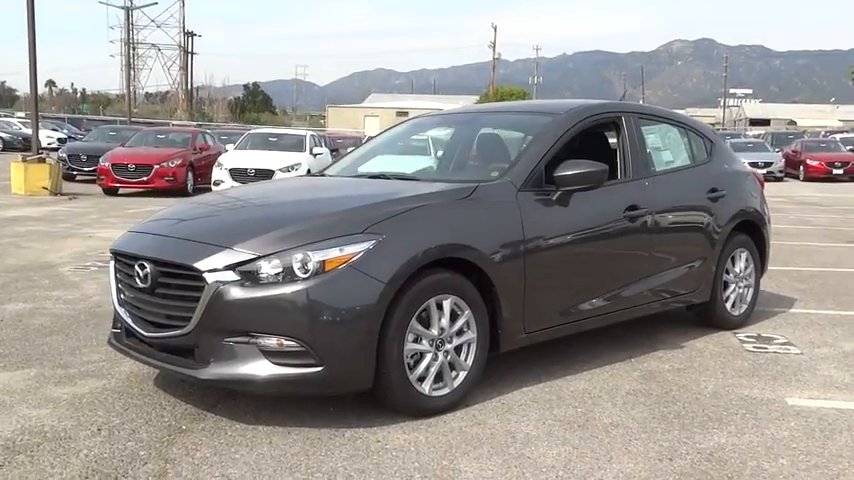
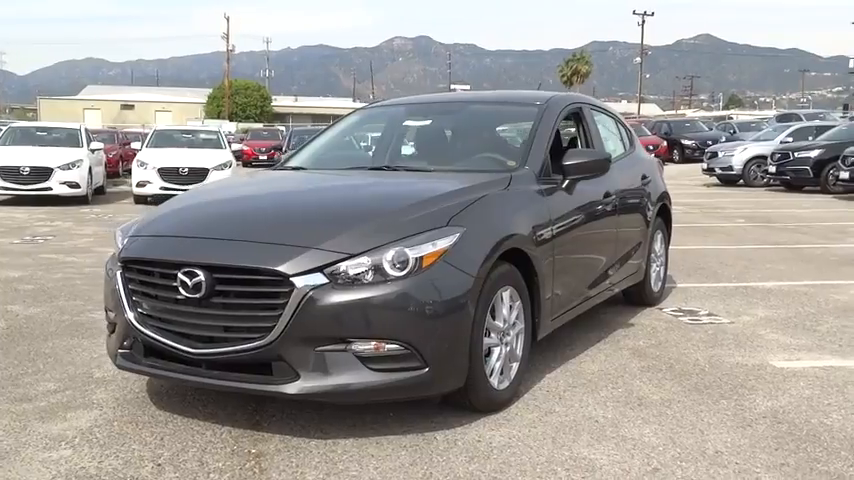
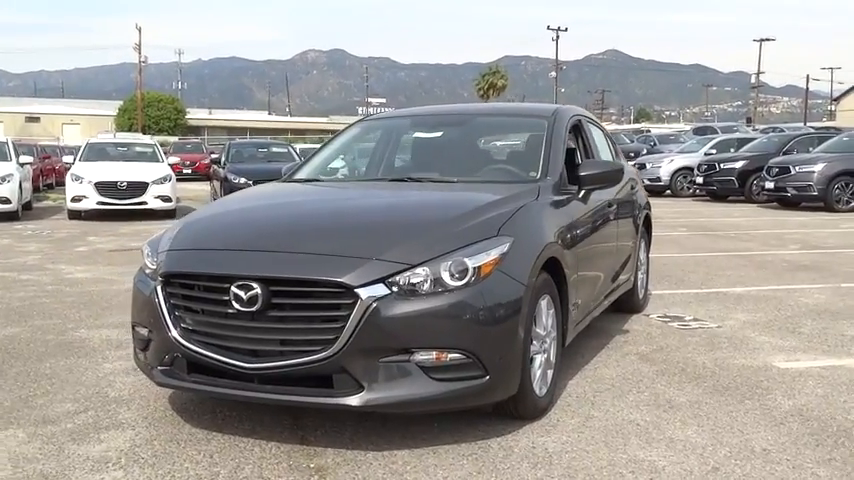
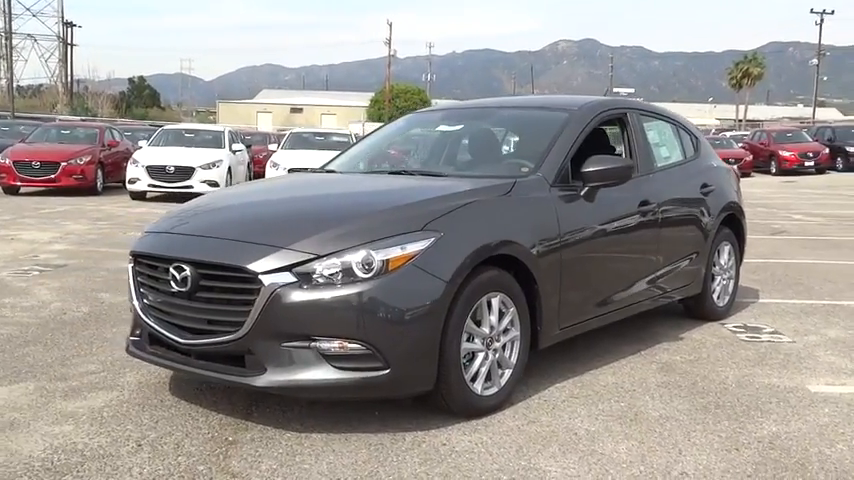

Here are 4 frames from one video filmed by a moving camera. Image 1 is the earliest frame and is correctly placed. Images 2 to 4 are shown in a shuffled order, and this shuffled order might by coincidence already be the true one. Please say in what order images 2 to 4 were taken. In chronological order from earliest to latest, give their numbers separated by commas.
4, 2, 3
